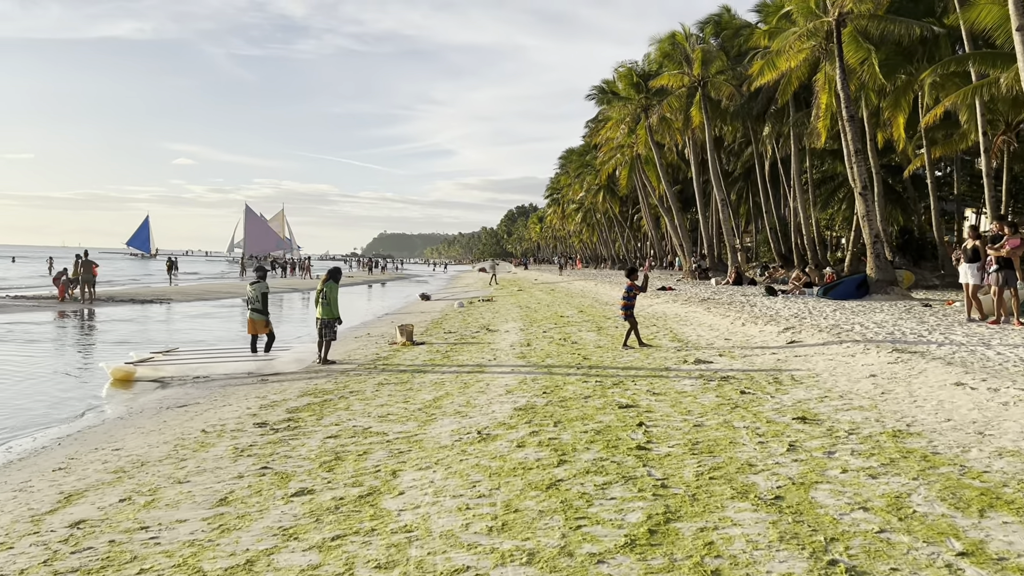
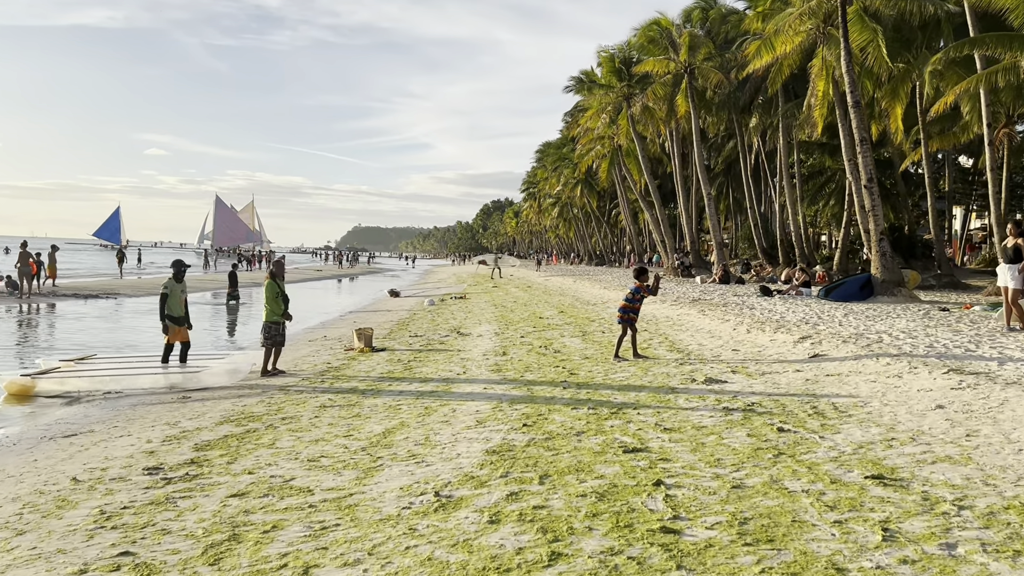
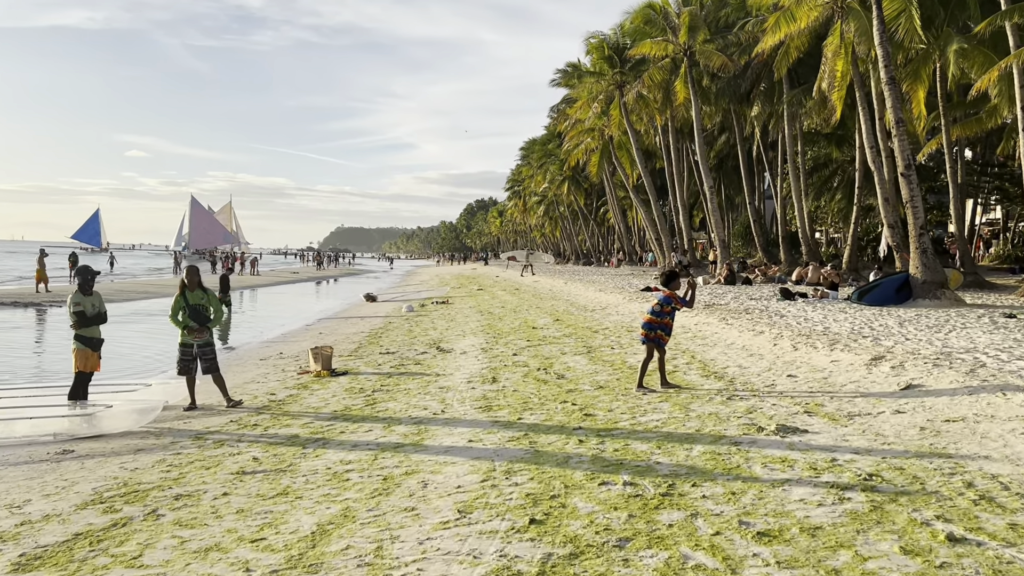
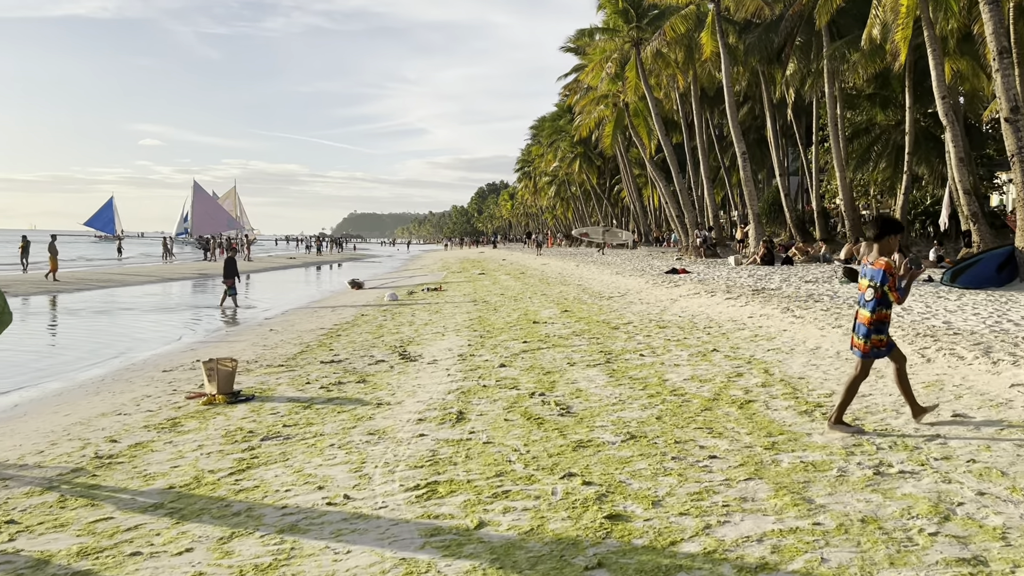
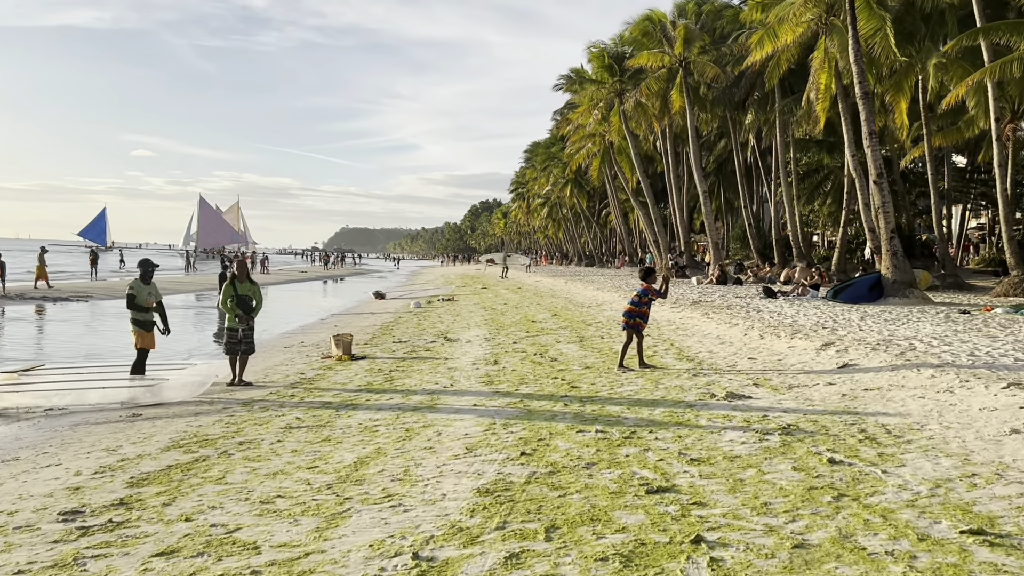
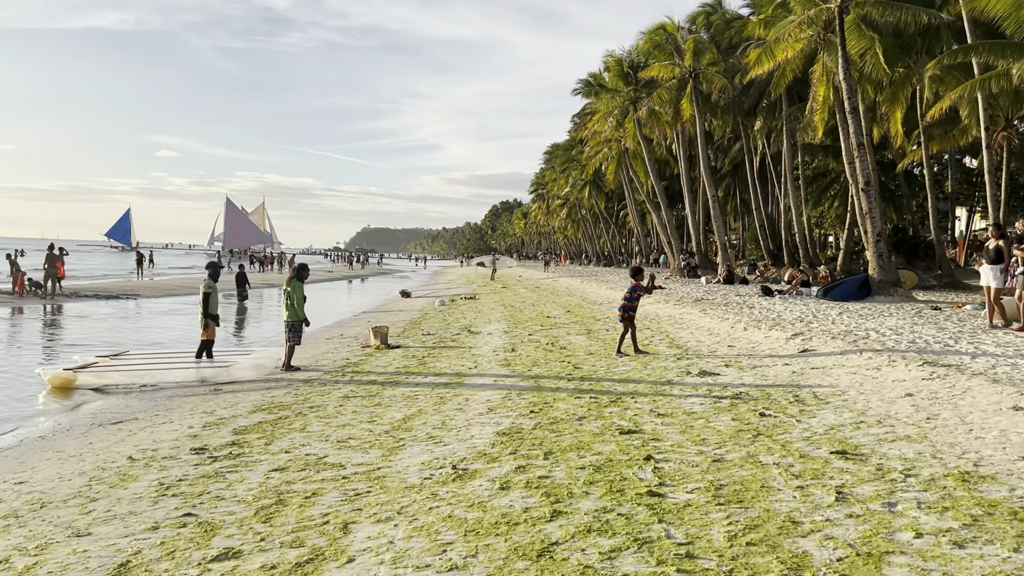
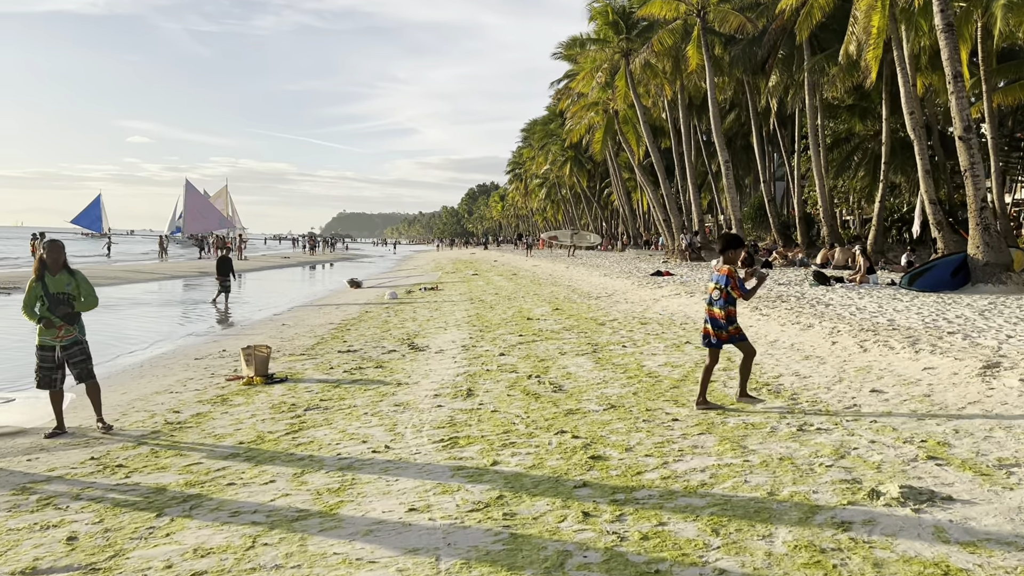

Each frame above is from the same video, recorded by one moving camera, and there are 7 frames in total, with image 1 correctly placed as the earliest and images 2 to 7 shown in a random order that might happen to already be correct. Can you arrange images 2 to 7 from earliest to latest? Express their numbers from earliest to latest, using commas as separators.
6, 2, 5, 3, 7, 4
